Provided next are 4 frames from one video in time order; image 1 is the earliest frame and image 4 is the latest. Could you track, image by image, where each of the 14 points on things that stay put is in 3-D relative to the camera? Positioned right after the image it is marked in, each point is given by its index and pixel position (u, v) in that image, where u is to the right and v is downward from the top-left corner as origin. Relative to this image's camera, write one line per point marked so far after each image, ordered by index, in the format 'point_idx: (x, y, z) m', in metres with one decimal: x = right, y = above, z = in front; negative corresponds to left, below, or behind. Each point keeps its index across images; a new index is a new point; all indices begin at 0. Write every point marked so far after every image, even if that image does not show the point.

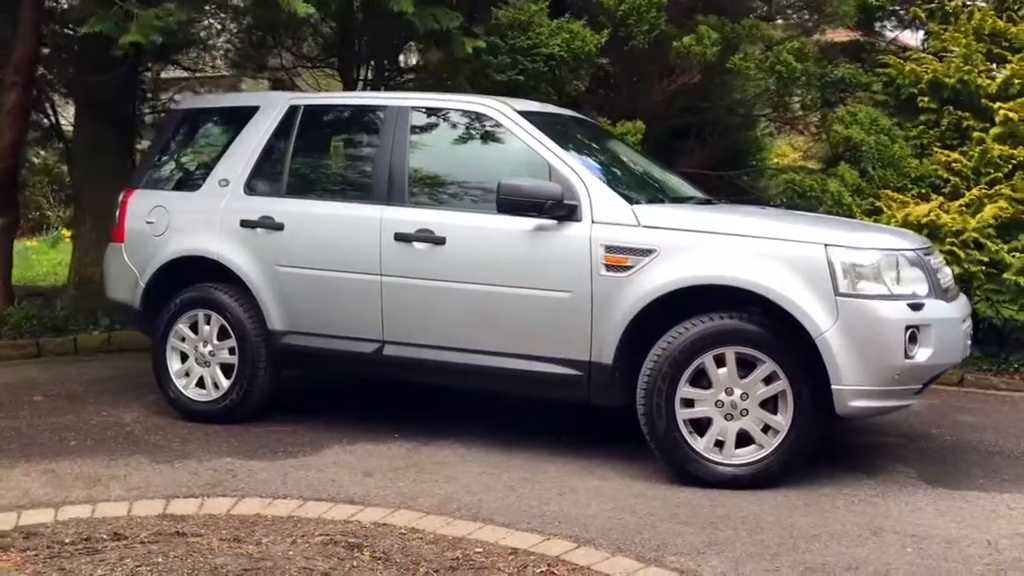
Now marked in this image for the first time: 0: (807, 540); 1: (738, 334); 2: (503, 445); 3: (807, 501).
0: (+1.2, -1.0, +4.4) m
1: (+1.1, -0.2, +5.1) m
2: (0.0, -0.8, +5.7) m
3: (+1.3, -1.0, +4.9) m
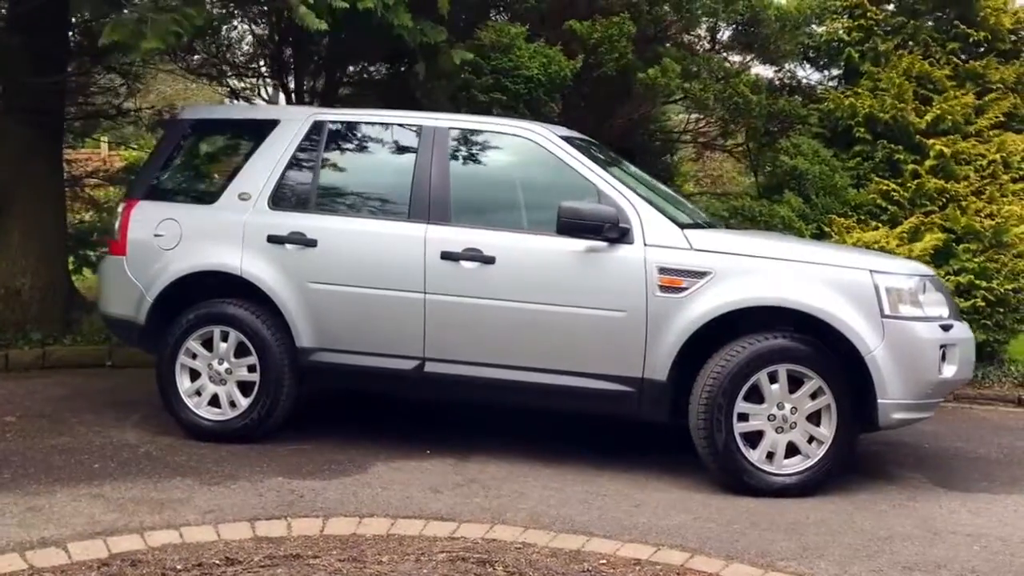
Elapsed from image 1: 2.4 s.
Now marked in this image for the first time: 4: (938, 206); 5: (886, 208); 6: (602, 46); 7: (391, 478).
0: (+1.6, -1.1, +4.8) m
1: (+1.4, -0.3, +5.4) m
2: (+0.2, -0.9, +5.9) m
3: (+1.7, -1.1, +5.3) m
4: (+3.5, +0.7, +9.0) m
5: (+3.1, +0.7, +9.1) m
6: (+0.7, +1.9, +8.6) m
7: (-0.6, -1.0, +5.5) m
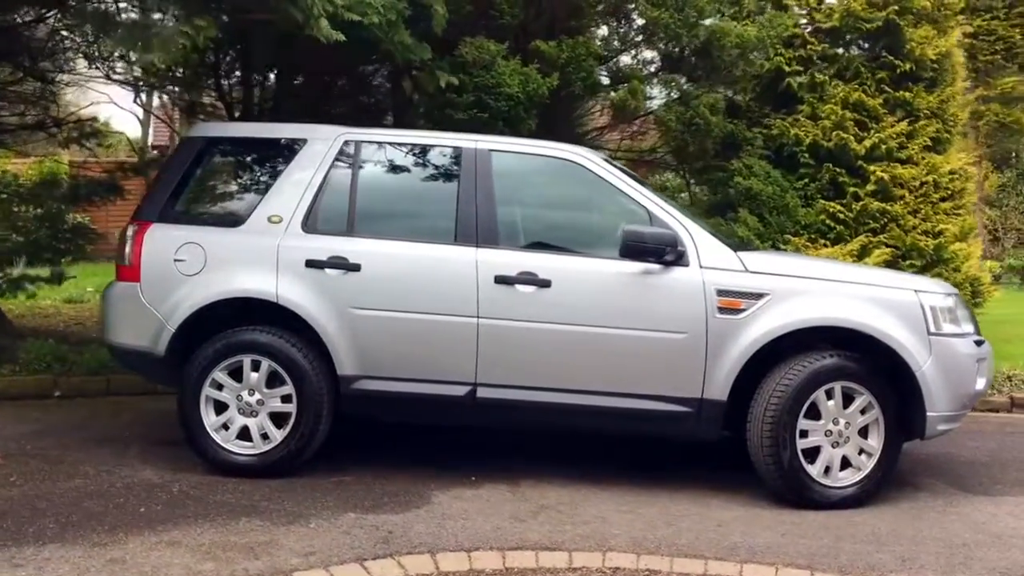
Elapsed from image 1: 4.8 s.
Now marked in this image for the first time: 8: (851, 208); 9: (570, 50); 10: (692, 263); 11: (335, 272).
0: (+2.1, -1.2, +5.0) m
1: (+1.7, -0.4, +5.6) m
2: (+0.5, -1.0, +5.9) m
3: (+2.1, -1.2, +5.6) m
4: (+3.2, +0.6, +9.5) m
5: (+2.8, +0.6, +9.5) m
6: (+0.5, +1.8, +8.6) m
7: (-0.2, -1.1, +5.4) m
8: (+3.0, +0.7, +9.5) m
9: (+0.5, +1.9, +8.7) m
10: (+1.0, +0.1, +5.8) m
11: (-1.0, +0.1, +5.9) m
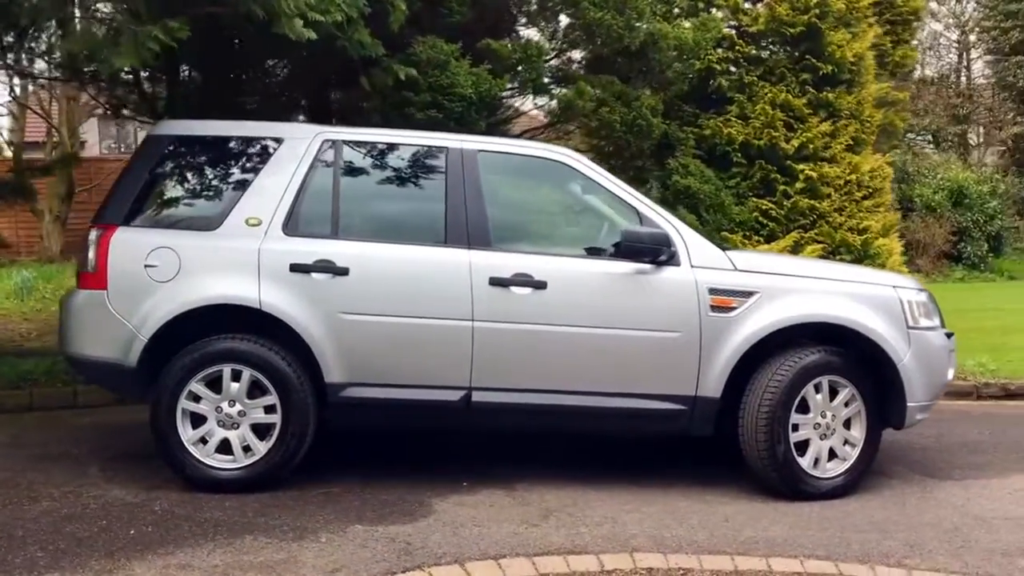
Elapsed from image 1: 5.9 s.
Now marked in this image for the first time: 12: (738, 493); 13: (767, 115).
0: (+2.2, -1.2, +5.2) m
1: (+1.7, -0.4, +5.8) m
2: (+0.4, -1.0, +5.9) m
3: (+2.0, -1.1, +5.8) m
4: (+2.7, +0.6, +9.8) m
5: (+2.2, +0.6, +9.8) m
6: (0.0, +1.8, +8.6) m
7: (-0.2, -1.1, +5.3) m
8: (+2.4, +0.8, +9.8) m
9: (0.0, +1.9, +8.6) m
10: (+0.9, +0.1, +5.8) m
11: (-1.0, +0.1, +5.7) m
12: (+1.2, -1.1, +5.8) m
13: (+2.3, +1.6, +9.9) m
